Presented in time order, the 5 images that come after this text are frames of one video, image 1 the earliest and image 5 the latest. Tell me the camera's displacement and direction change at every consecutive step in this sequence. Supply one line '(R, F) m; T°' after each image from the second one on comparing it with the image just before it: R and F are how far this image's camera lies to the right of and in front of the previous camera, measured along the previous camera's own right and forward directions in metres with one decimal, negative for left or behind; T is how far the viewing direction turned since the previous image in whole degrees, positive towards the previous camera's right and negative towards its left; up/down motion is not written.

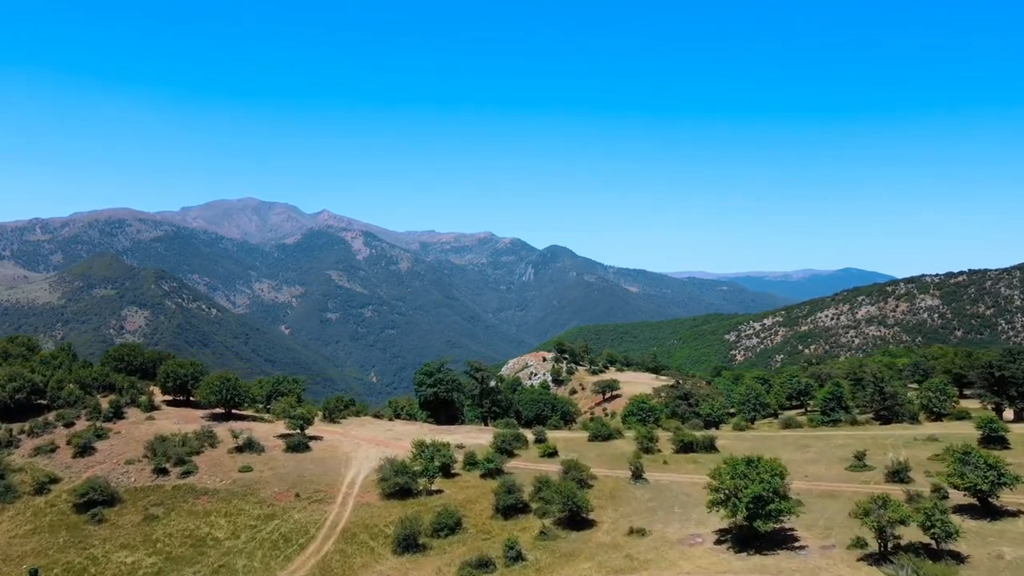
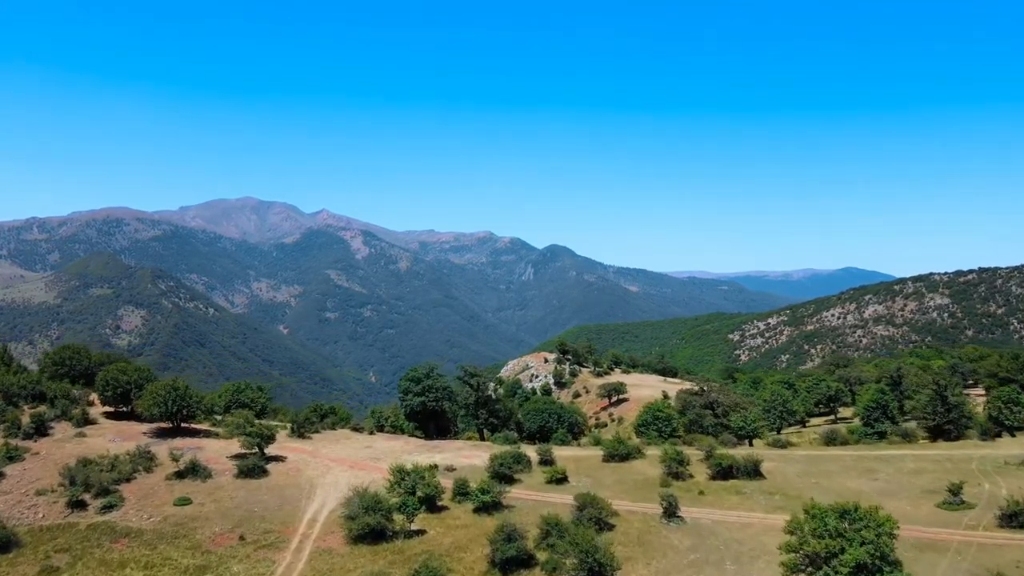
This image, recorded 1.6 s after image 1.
(0.0, +7.1) m; 0°
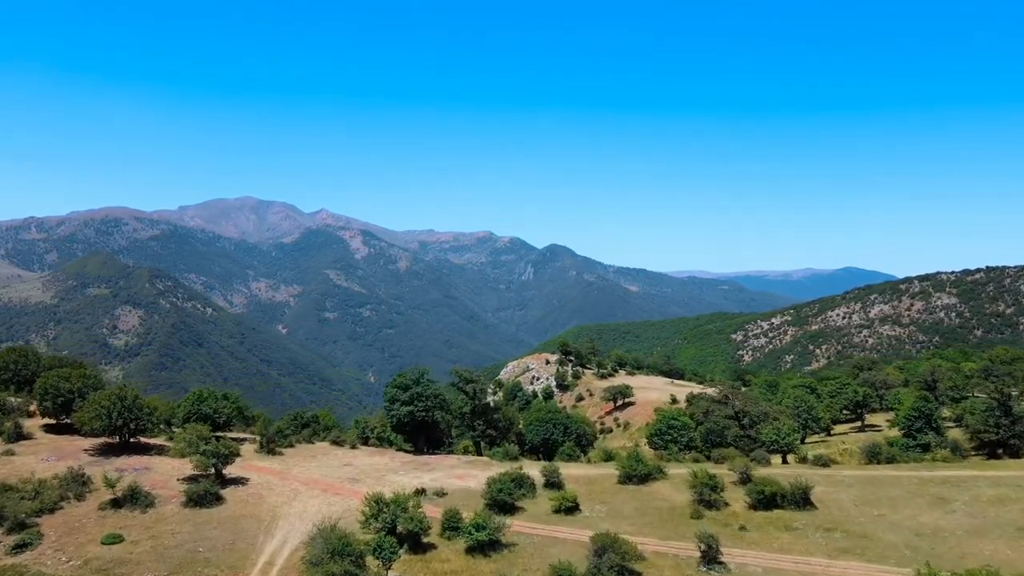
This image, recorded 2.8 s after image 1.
(-0.1, +5.3) m; 0°
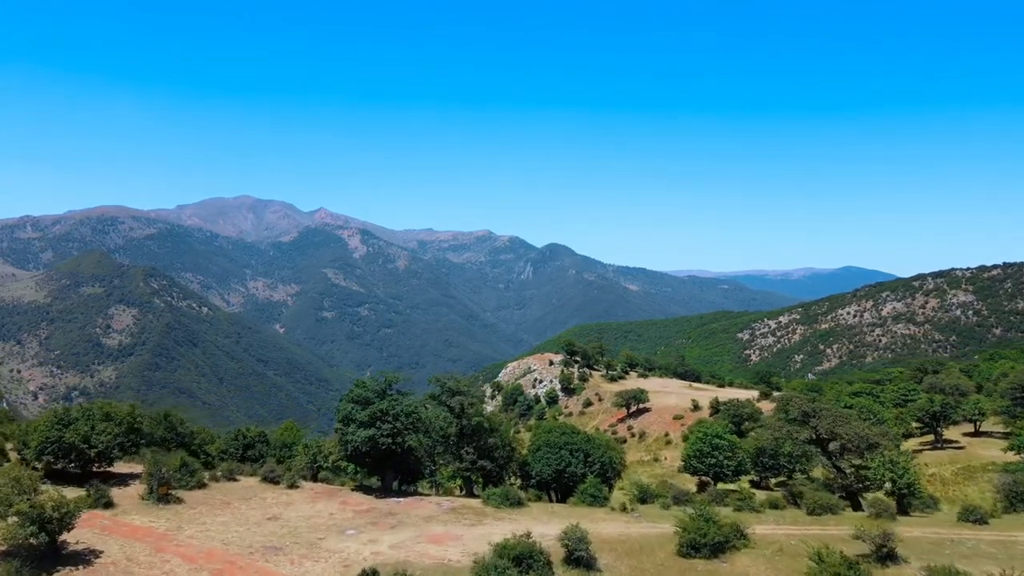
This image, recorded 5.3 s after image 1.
(-0.1, +11.4) m; 0°
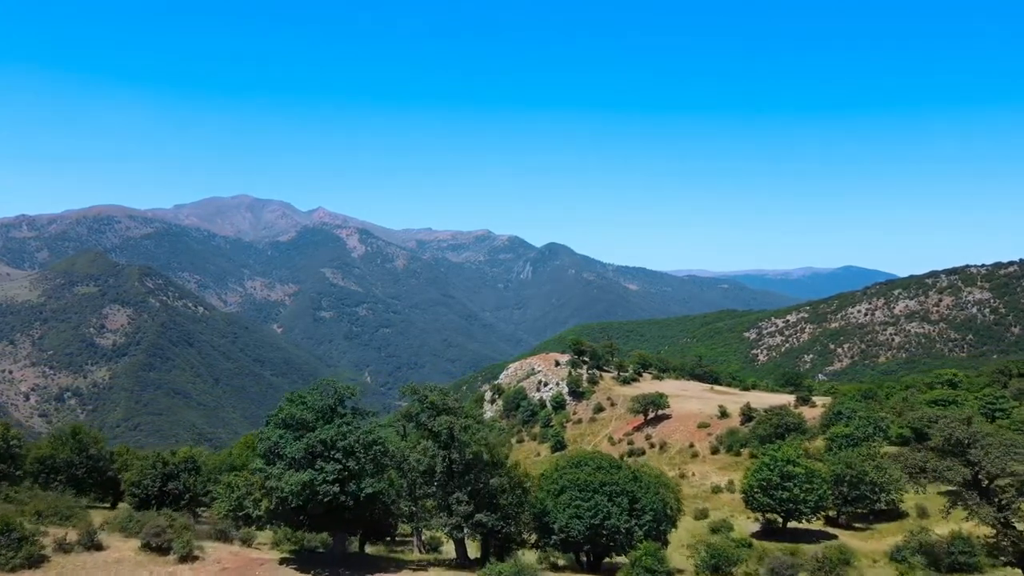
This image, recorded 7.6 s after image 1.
(-0.5, +10.0) m; 0°
